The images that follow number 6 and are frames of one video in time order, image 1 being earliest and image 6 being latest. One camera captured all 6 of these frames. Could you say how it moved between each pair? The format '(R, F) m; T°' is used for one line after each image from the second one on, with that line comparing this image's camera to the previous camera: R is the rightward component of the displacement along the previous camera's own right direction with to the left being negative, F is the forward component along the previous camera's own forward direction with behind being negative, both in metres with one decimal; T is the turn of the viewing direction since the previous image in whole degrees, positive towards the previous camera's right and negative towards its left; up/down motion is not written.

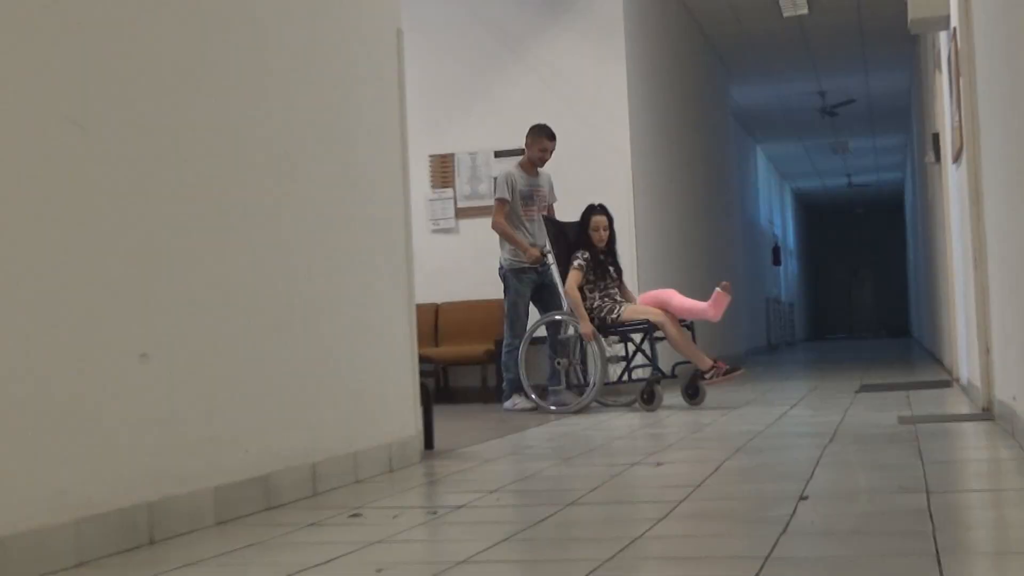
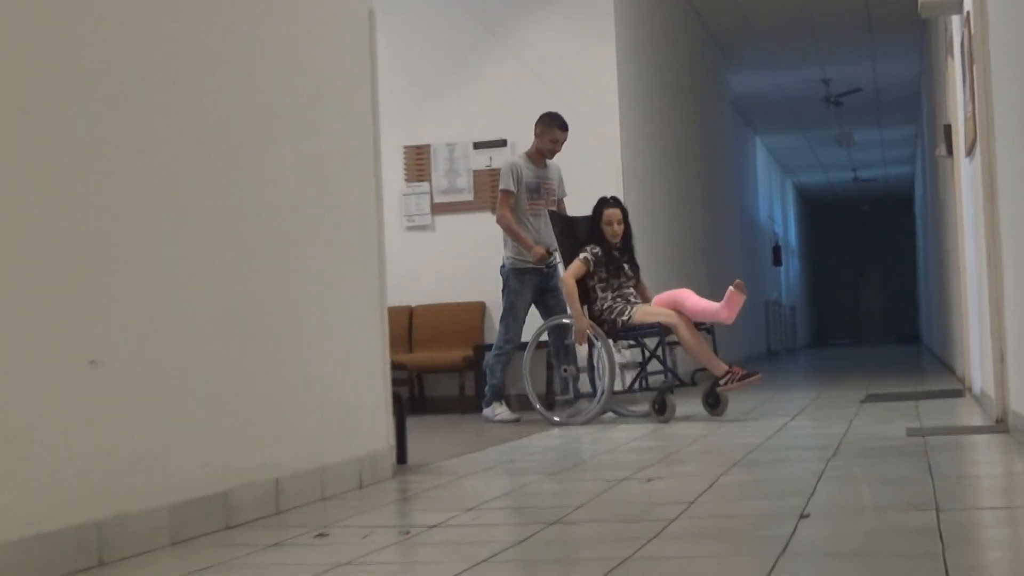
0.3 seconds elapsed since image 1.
(-0.1, +0.7) m; +1°
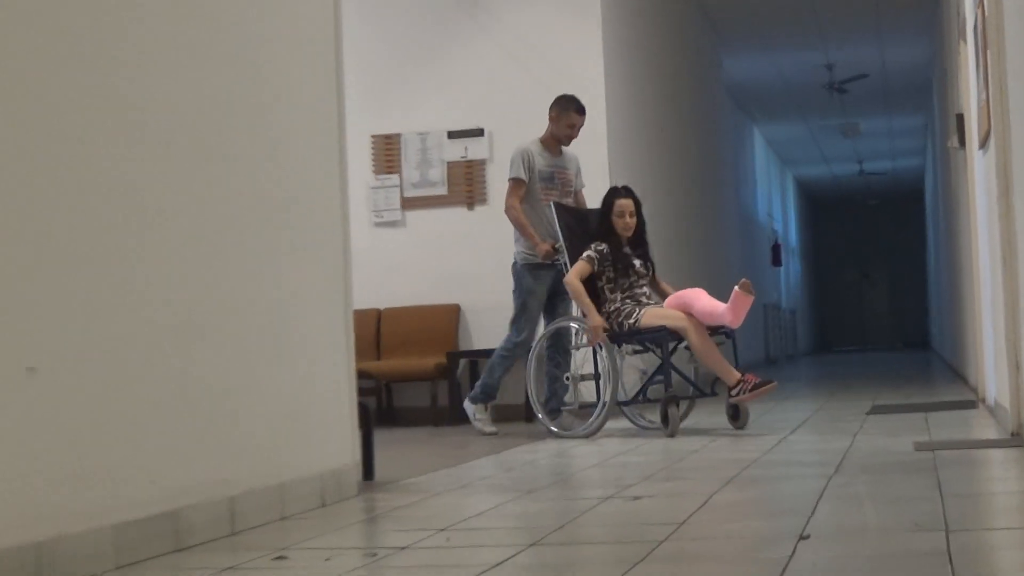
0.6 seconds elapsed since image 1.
(0.0, +0.7) m; +1°
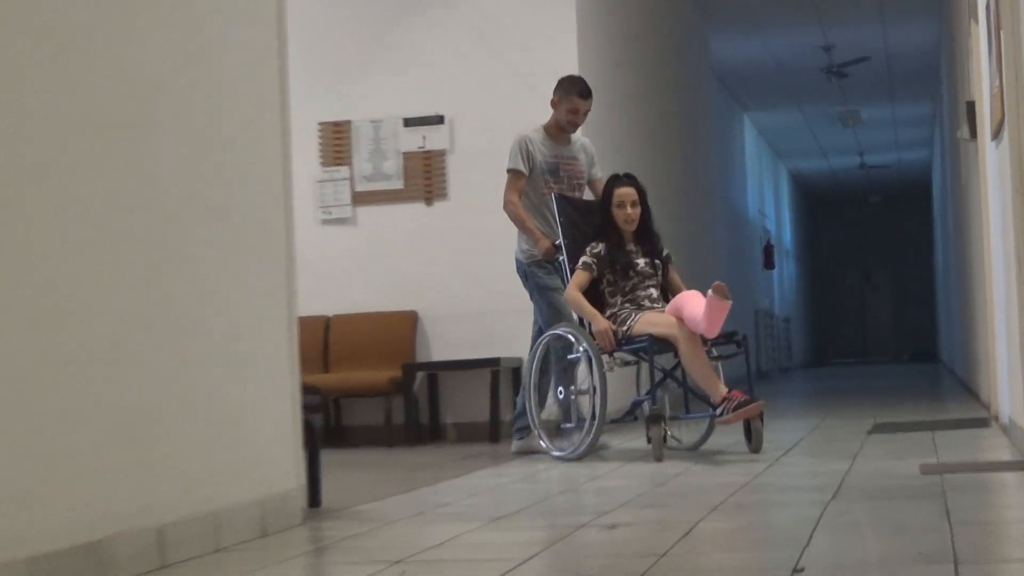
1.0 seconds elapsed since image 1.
(0.0, +0.8) m; +1°
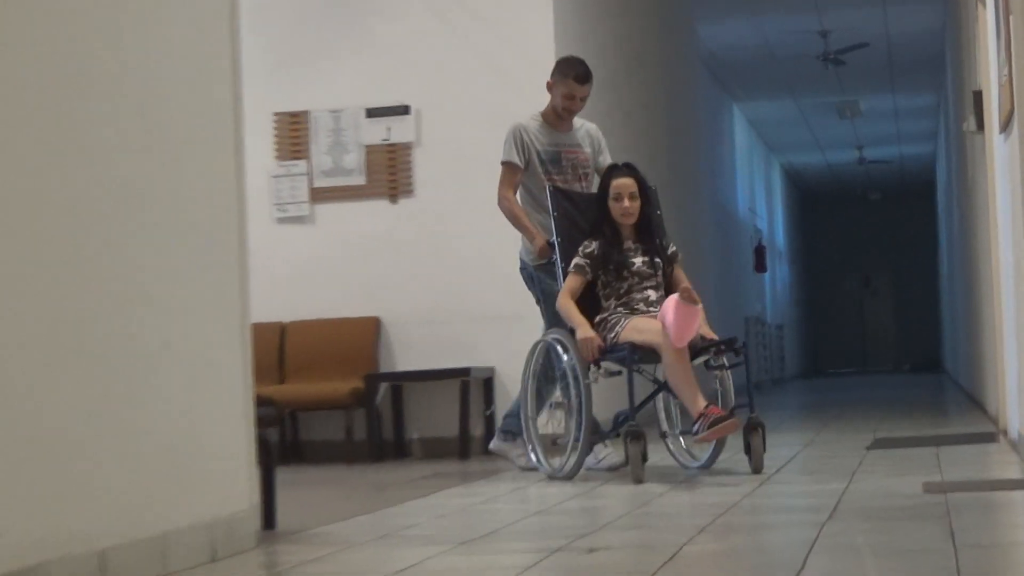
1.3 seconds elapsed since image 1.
(+0.1, +0.5) m; +1°
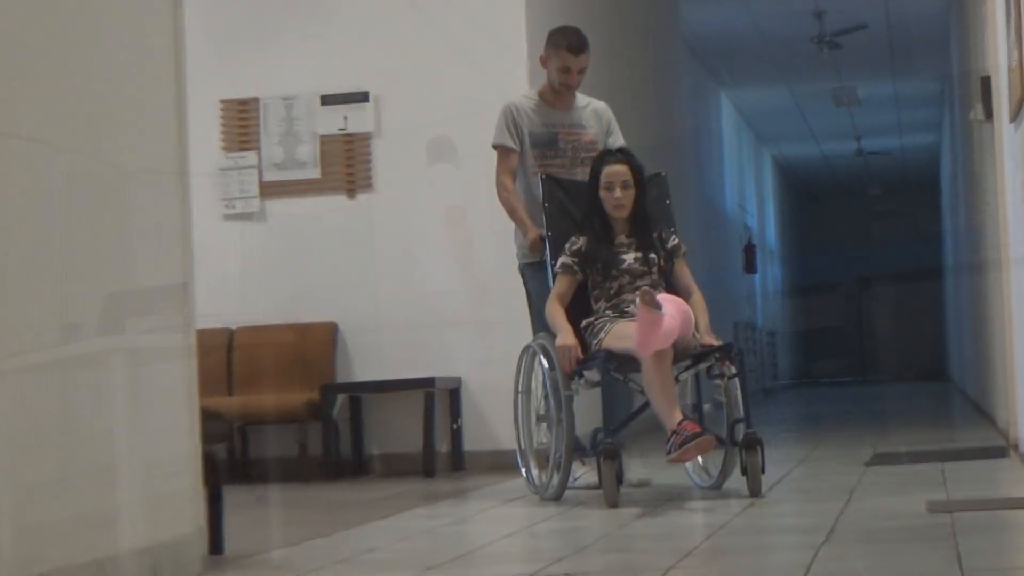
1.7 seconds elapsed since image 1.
(+0.1, +0.5) m; +1°
